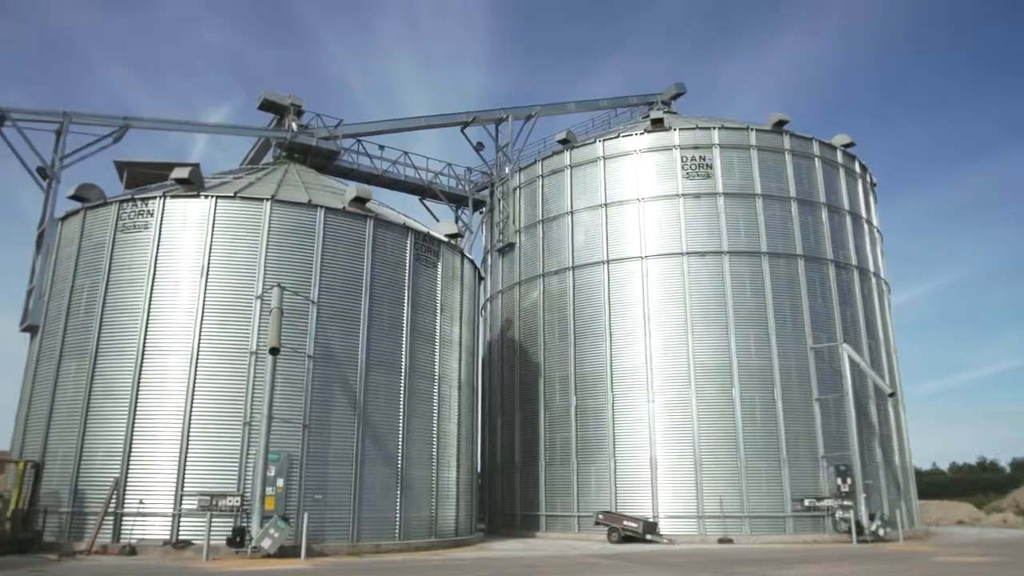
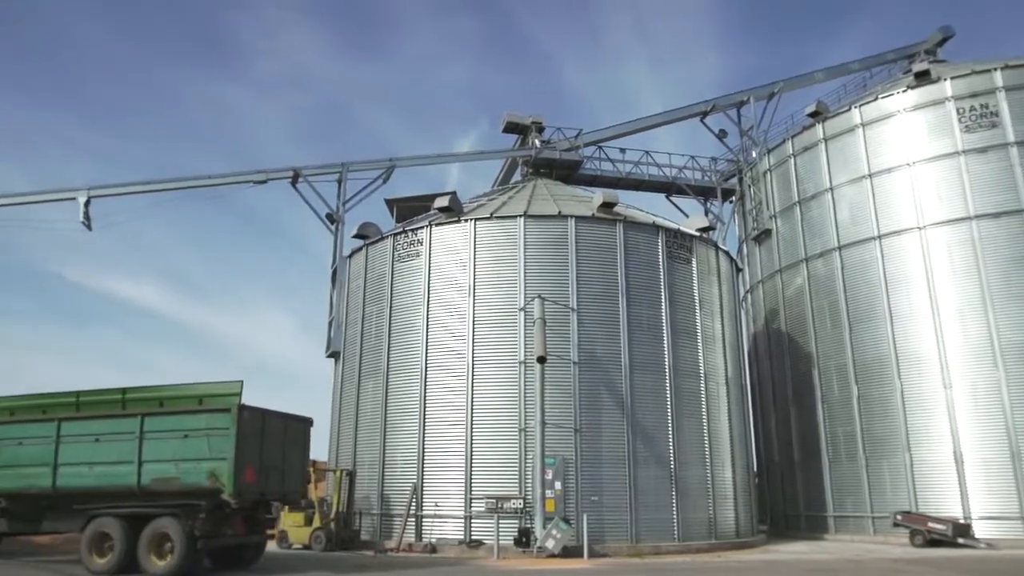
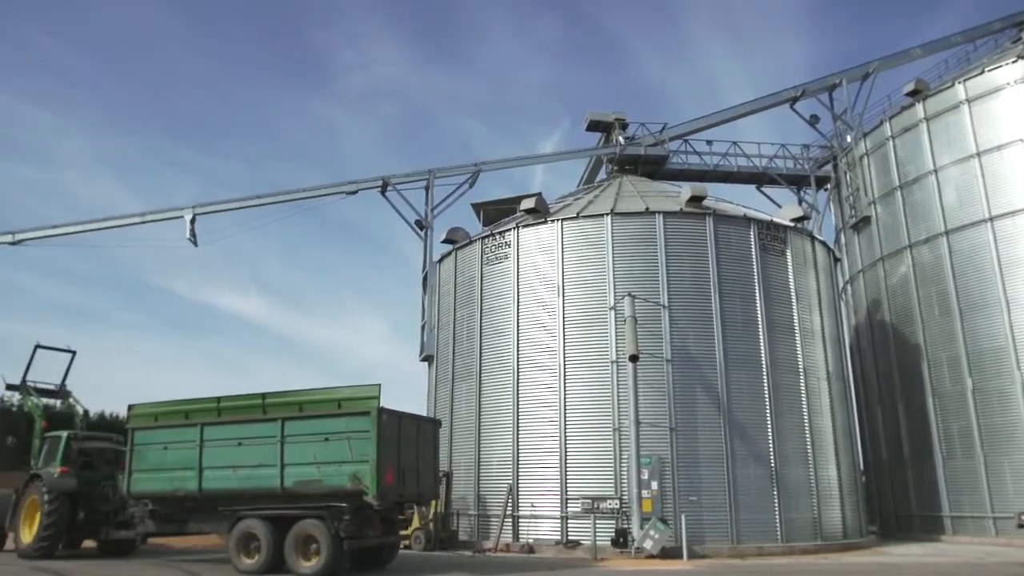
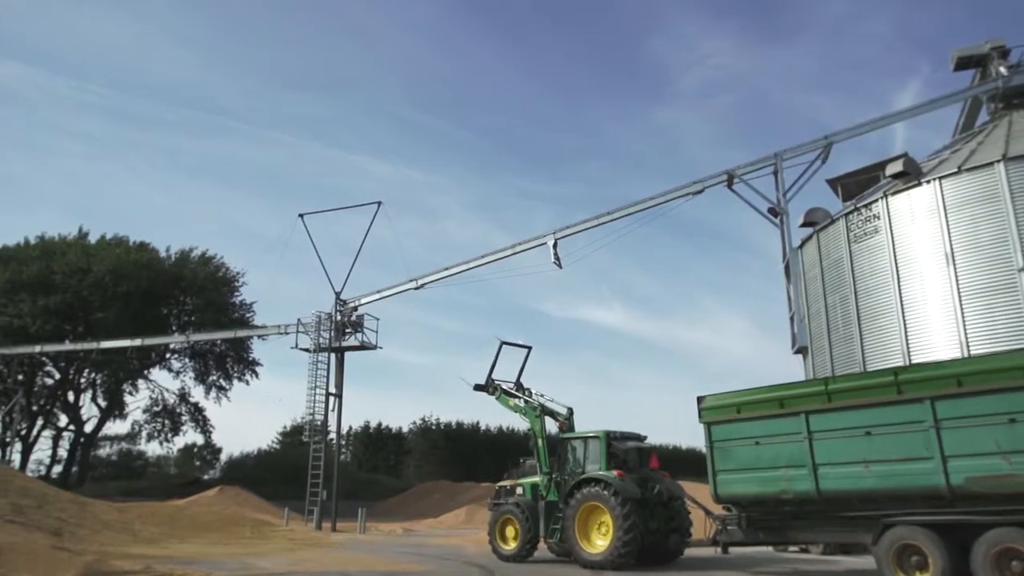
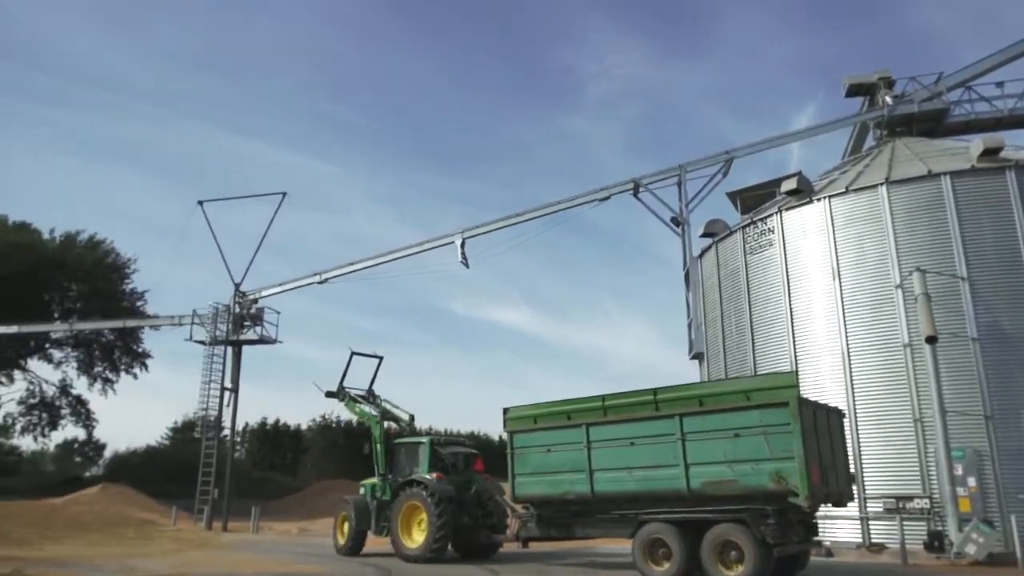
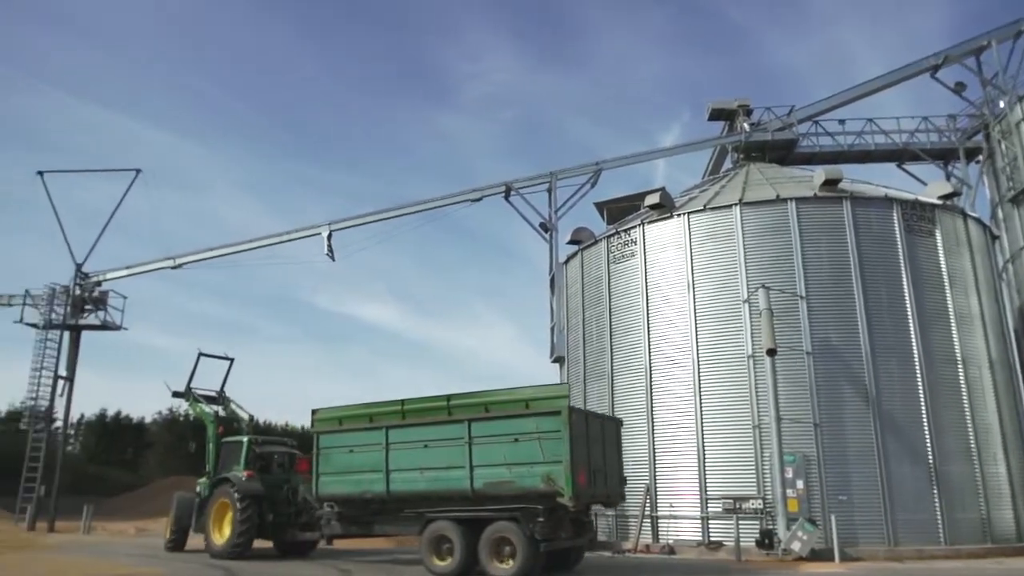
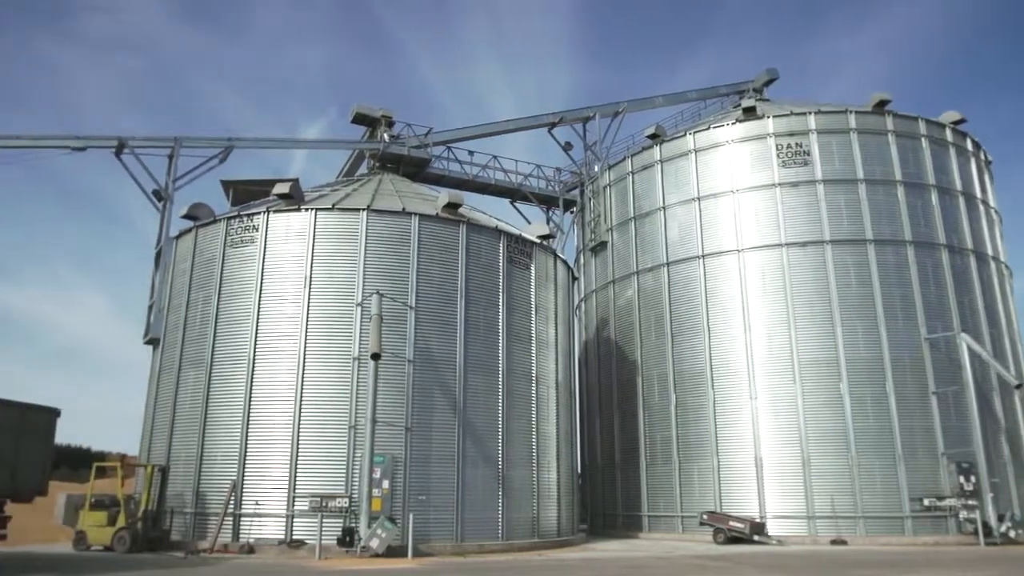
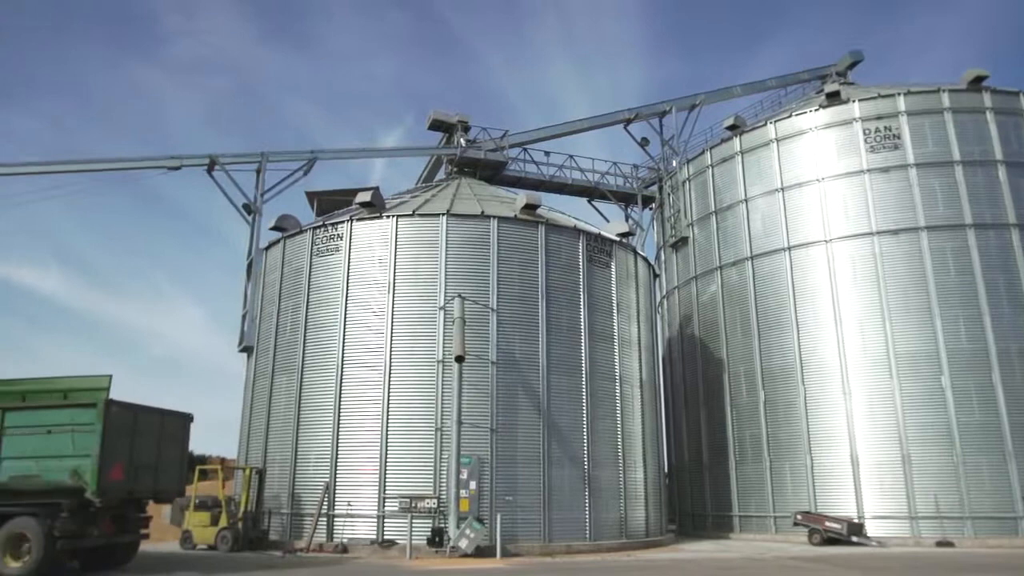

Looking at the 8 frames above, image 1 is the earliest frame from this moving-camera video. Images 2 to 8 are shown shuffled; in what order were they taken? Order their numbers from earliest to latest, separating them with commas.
7, 8, 2, 3, 6, 5, 4
